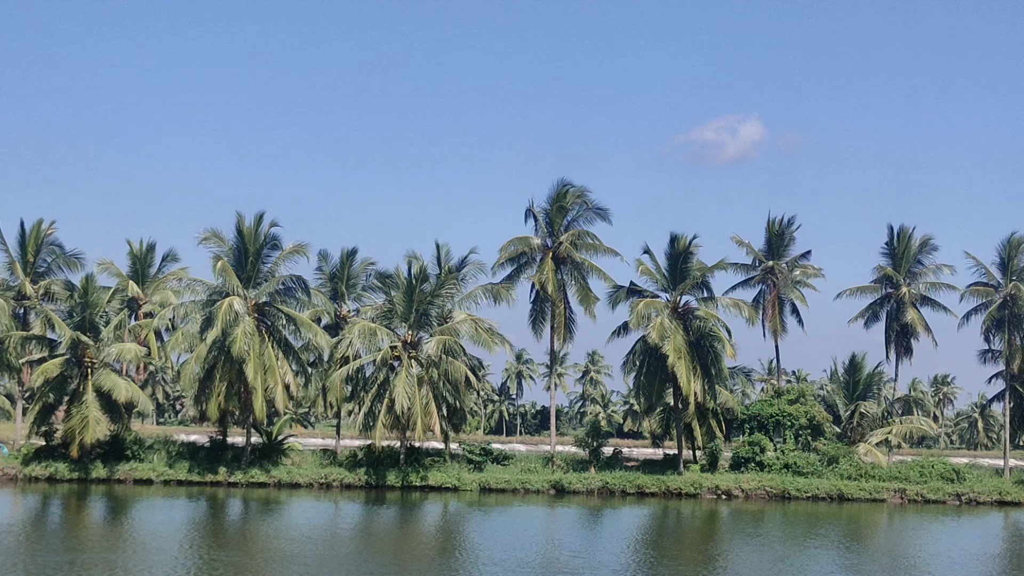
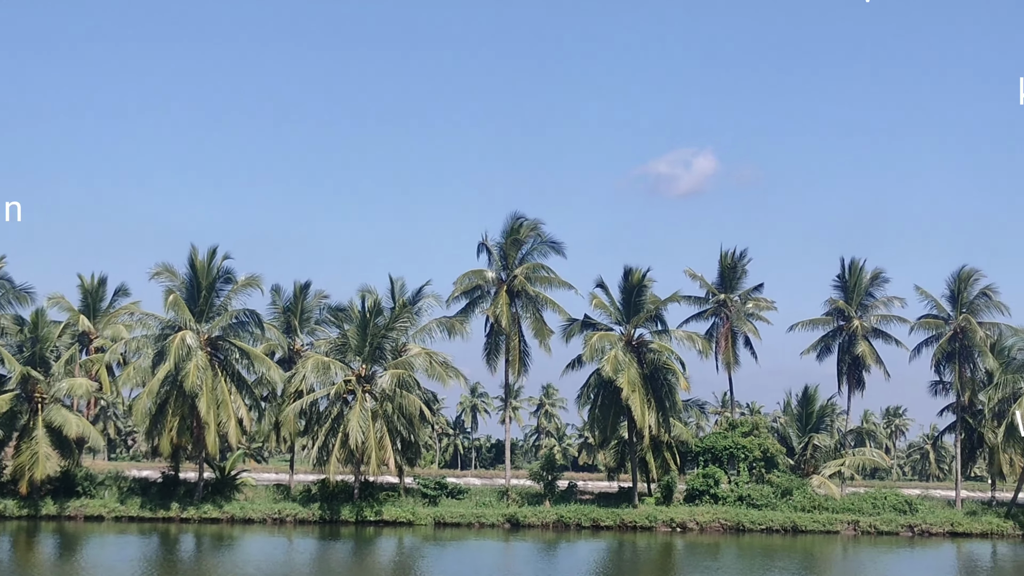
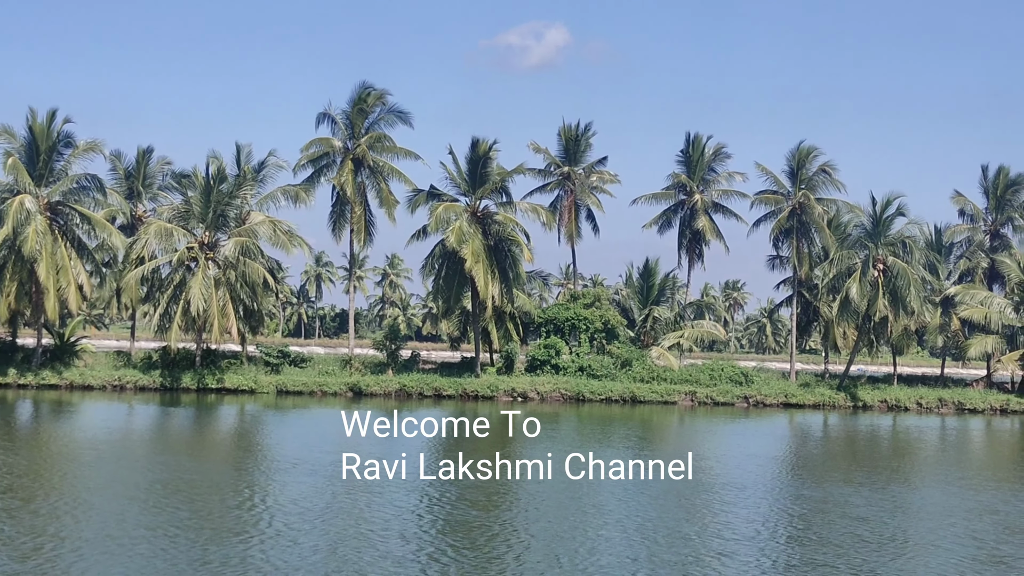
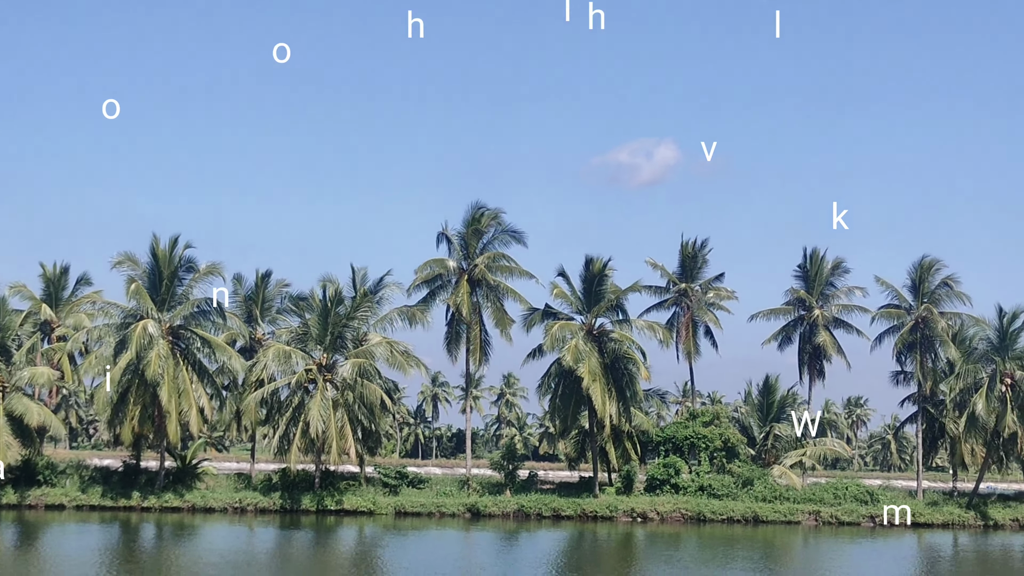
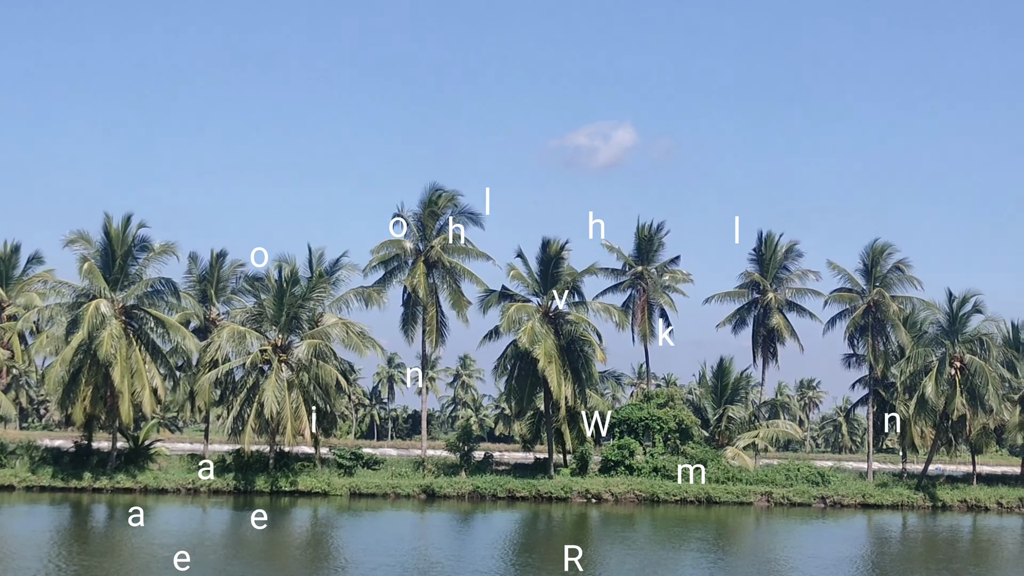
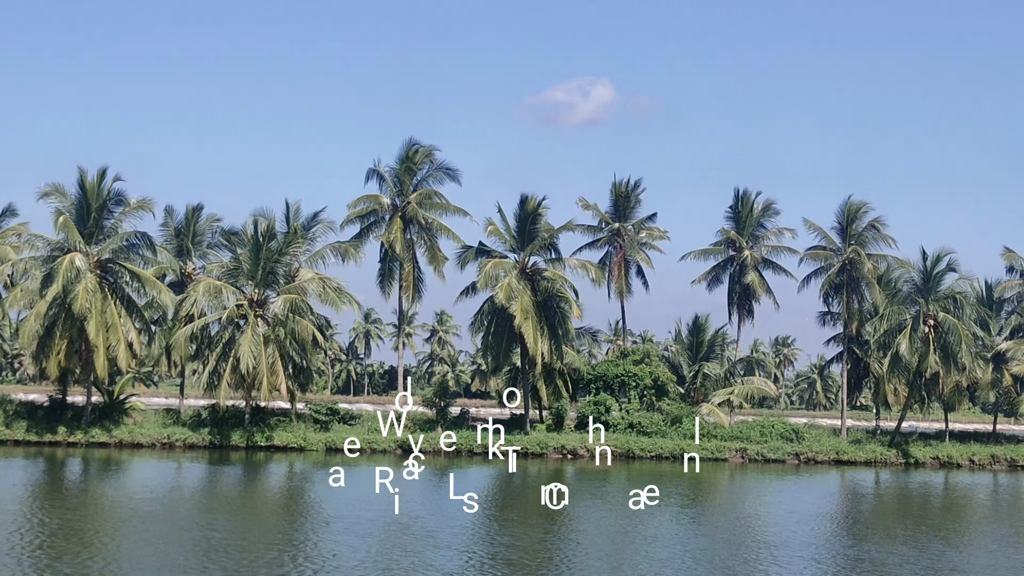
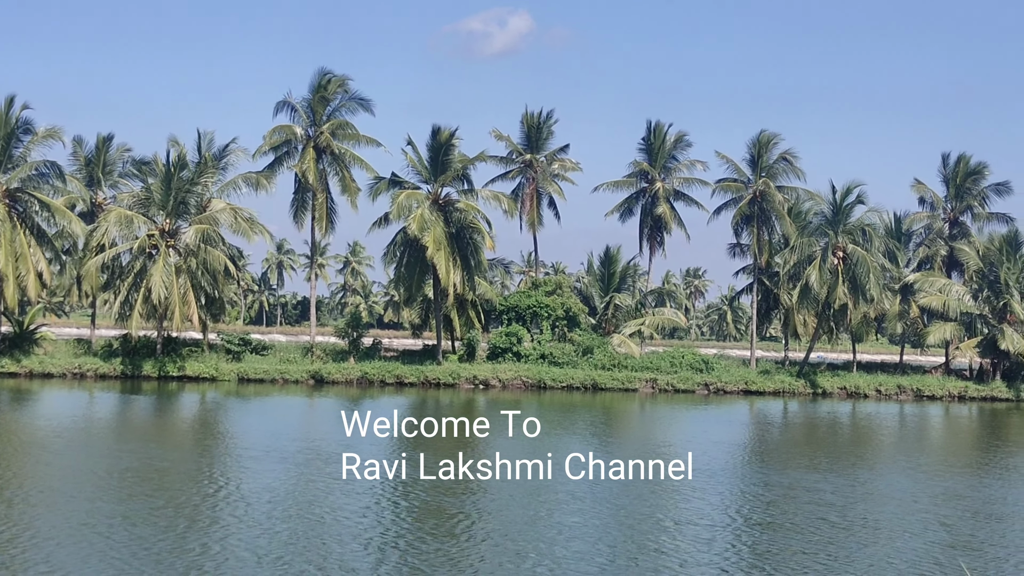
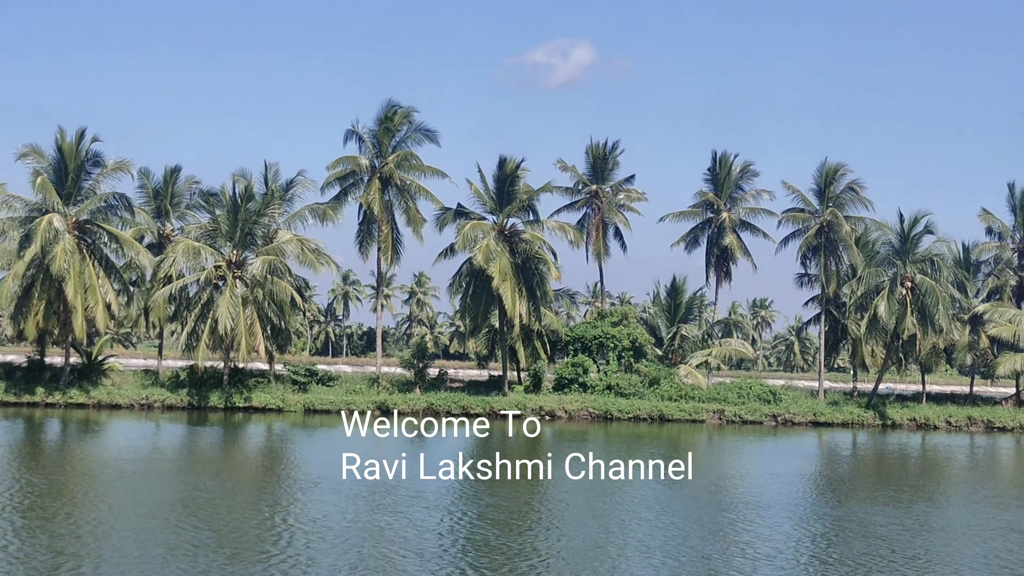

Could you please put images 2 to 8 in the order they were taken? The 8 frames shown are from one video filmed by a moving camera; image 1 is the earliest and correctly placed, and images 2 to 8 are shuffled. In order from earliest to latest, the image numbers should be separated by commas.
2, 4, 5, 6, 8, 3, 7
